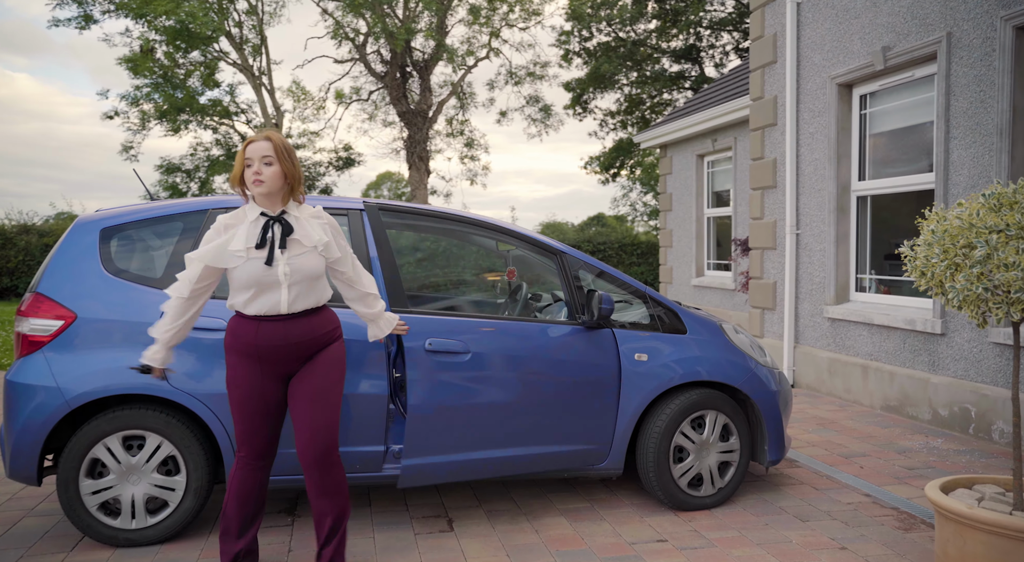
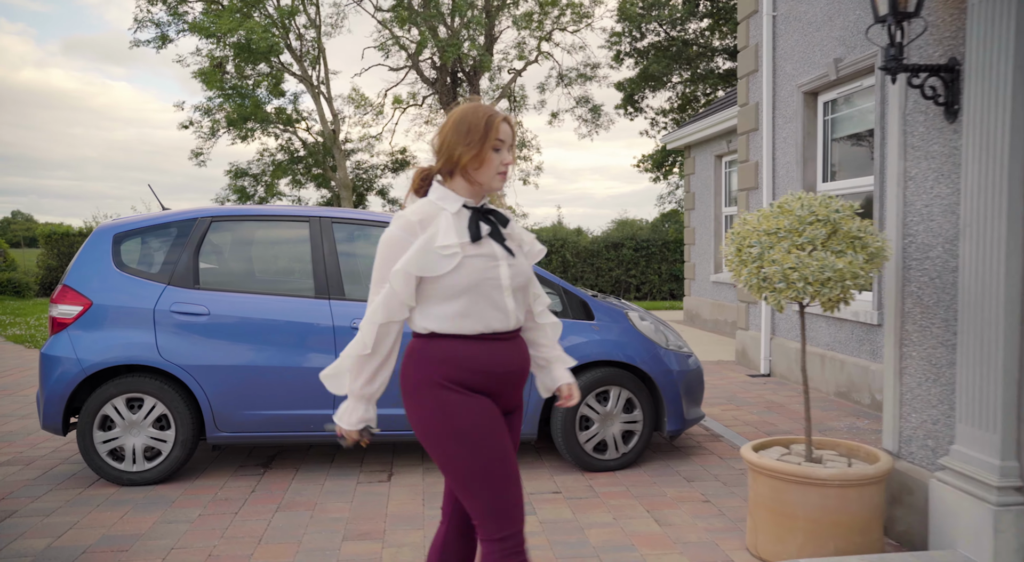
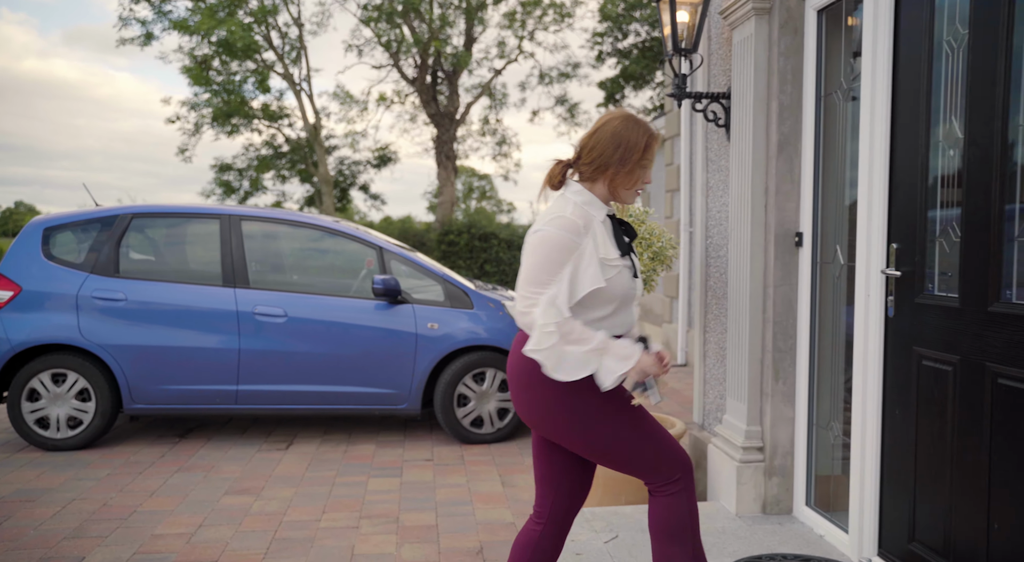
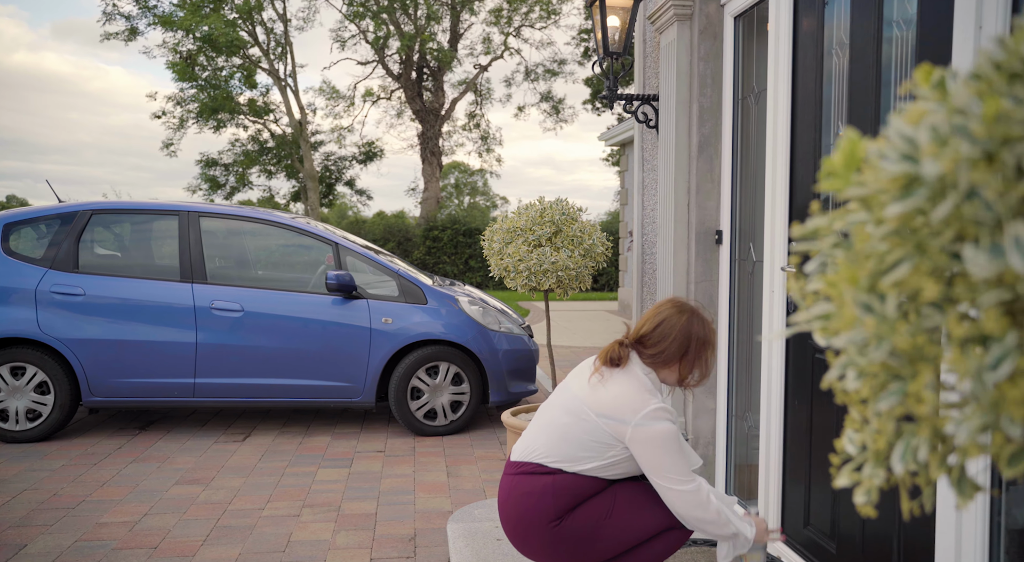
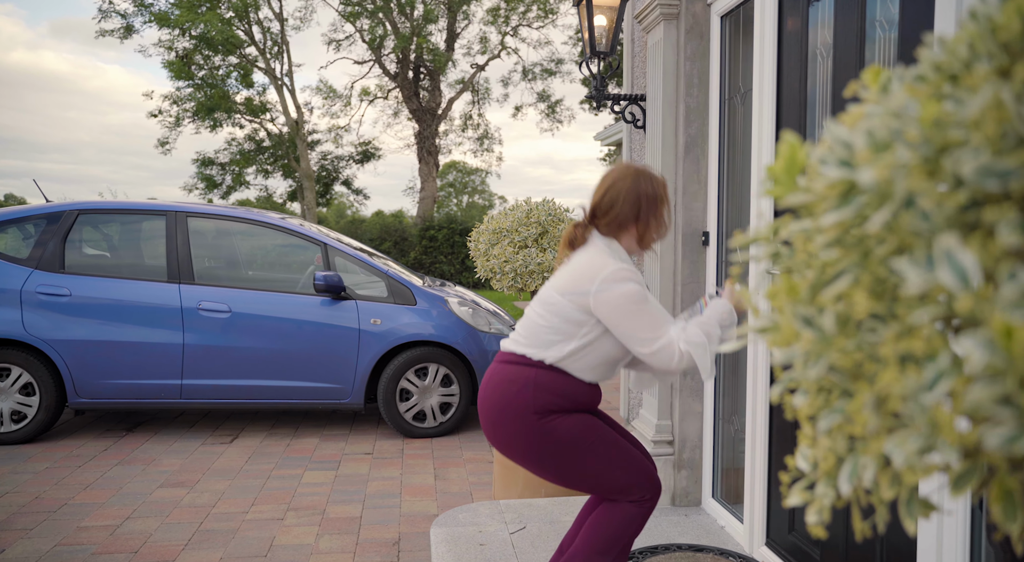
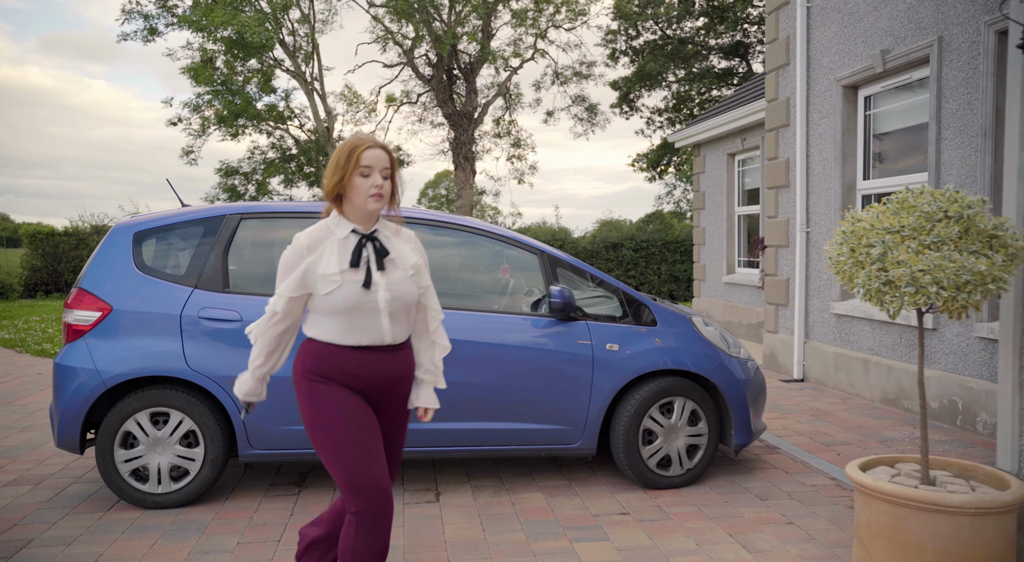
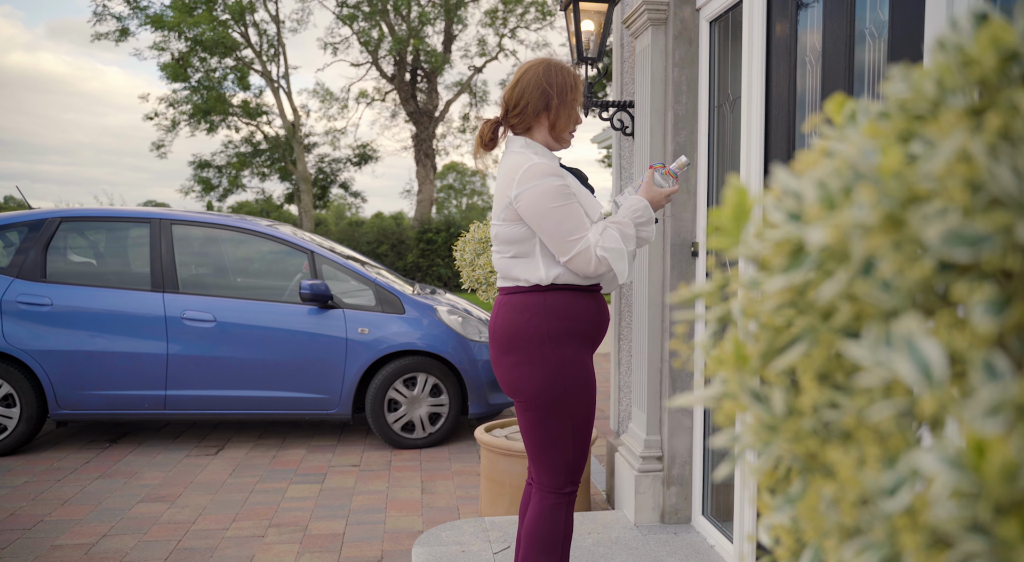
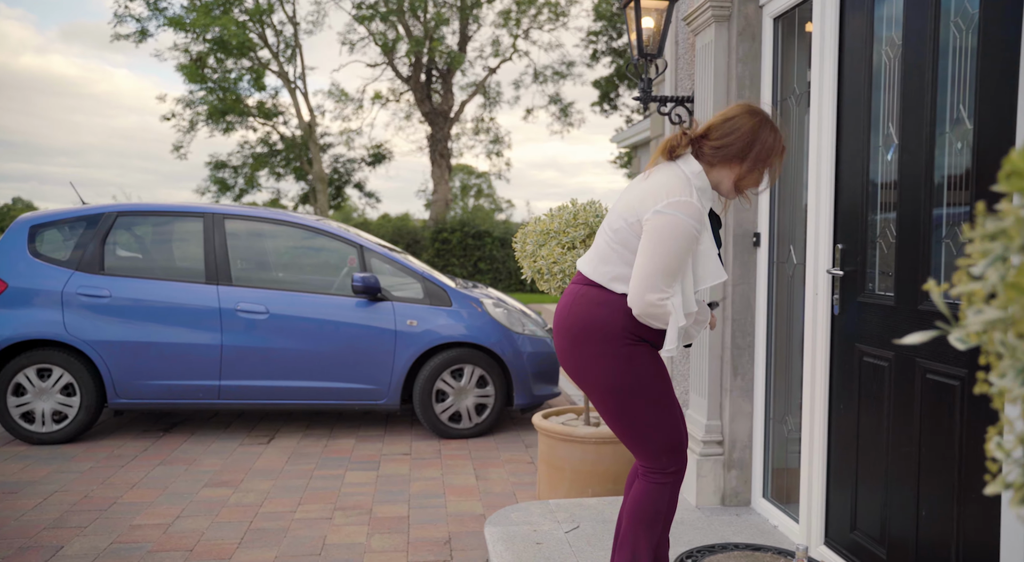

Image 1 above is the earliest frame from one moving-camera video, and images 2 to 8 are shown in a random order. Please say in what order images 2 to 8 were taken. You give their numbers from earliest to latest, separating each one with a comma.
6, 2, 3, 8, 4, 5, 7
